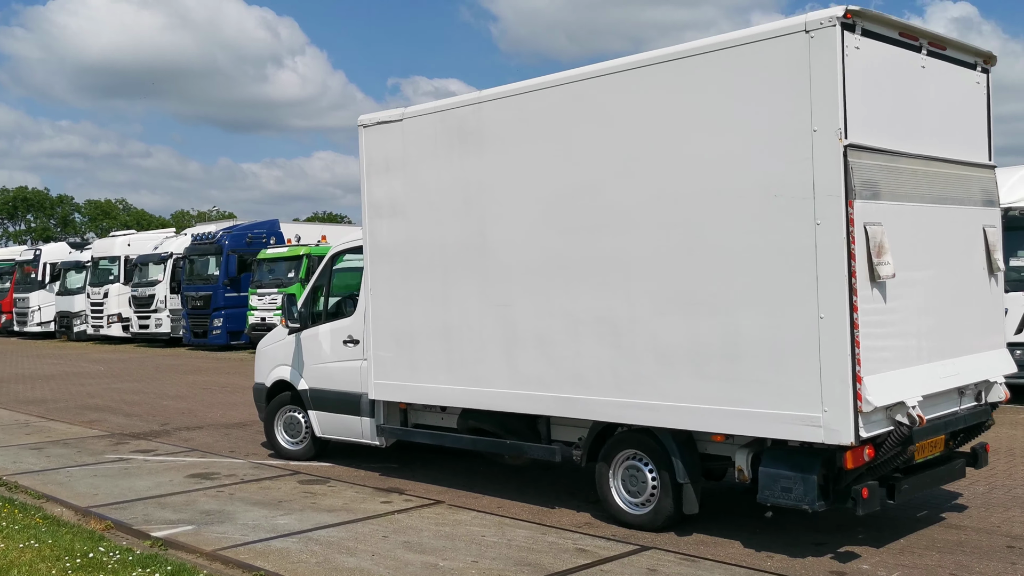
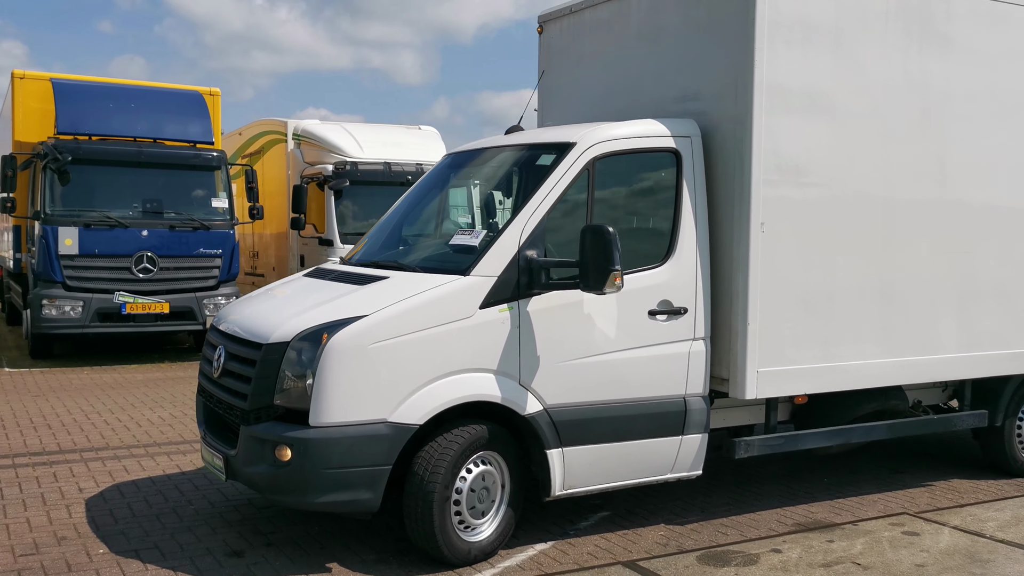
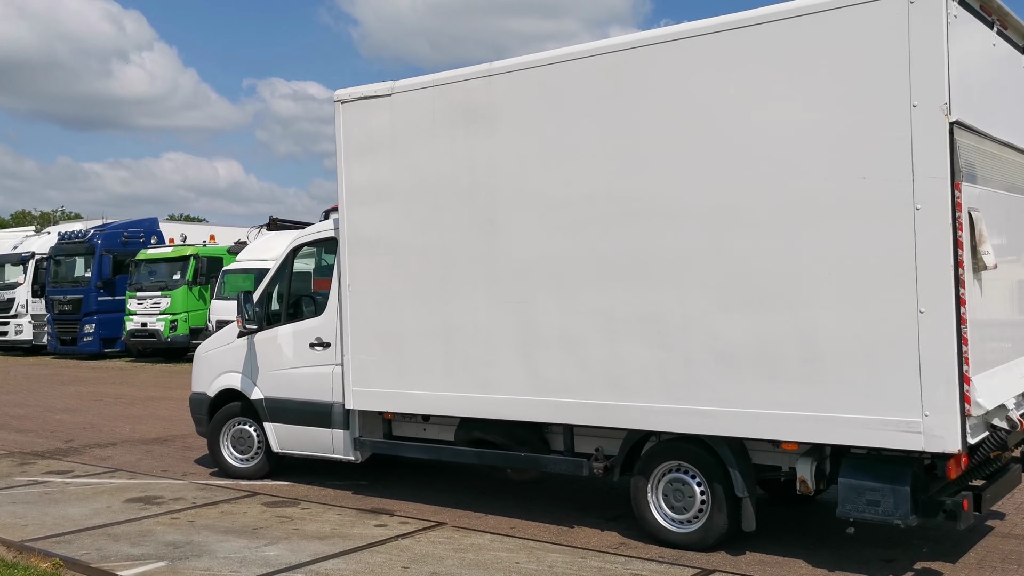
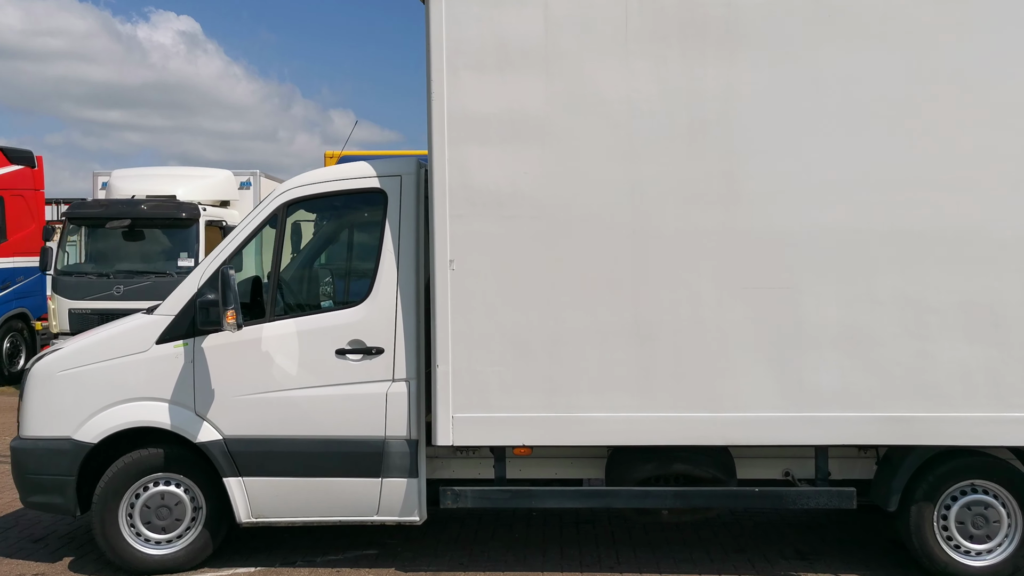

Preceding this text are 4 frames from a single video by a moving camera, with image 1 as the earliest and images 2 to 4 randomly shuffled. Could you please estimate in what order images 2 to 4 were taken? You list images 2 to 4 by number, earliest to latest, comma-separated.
3, 4, 2
